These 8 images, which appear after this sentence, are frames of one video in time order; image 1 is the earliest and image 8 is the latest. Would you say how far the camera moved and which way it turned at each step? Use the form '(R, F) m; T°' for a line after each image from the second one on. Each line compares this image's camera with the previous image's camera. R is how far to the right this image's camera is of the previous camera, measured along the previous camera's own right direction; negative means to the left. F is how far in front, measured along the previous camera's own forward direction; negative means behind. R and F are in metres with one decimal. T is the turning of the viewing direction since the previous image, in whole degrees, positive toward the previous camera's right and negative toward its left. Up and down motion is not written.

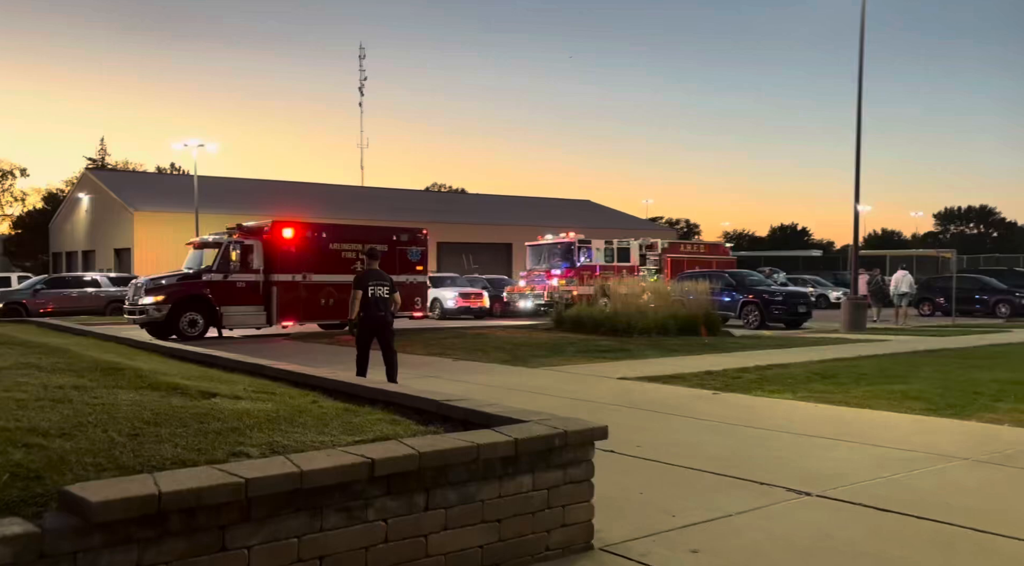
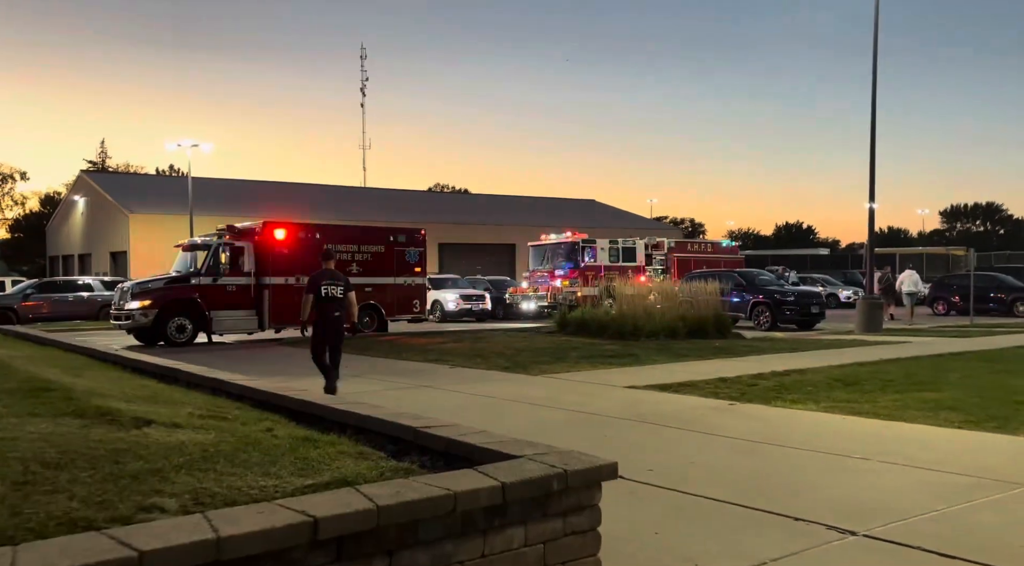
(+0.1, +0.8) m; 0°
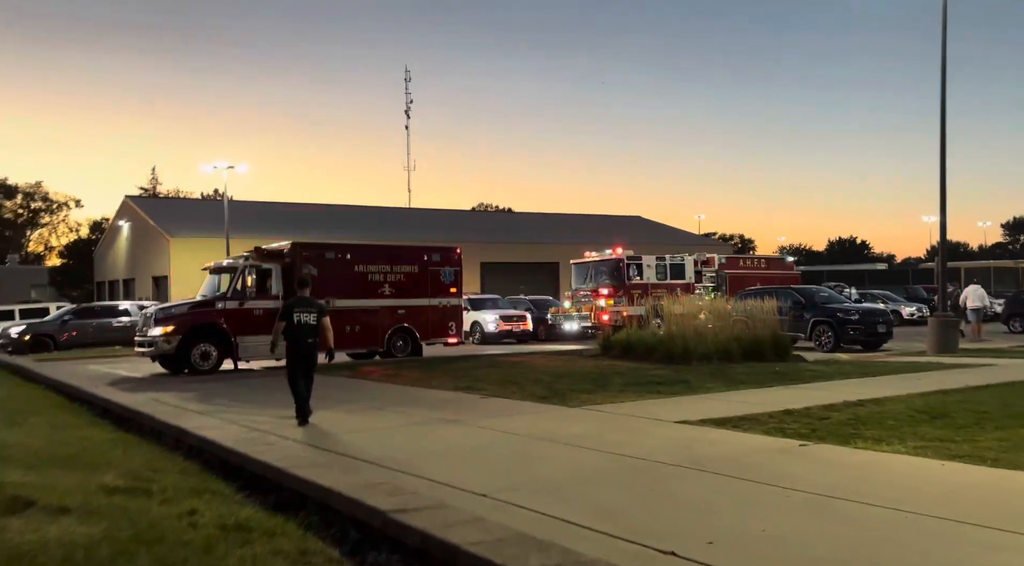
(+0.2, +1.3) m; -3°
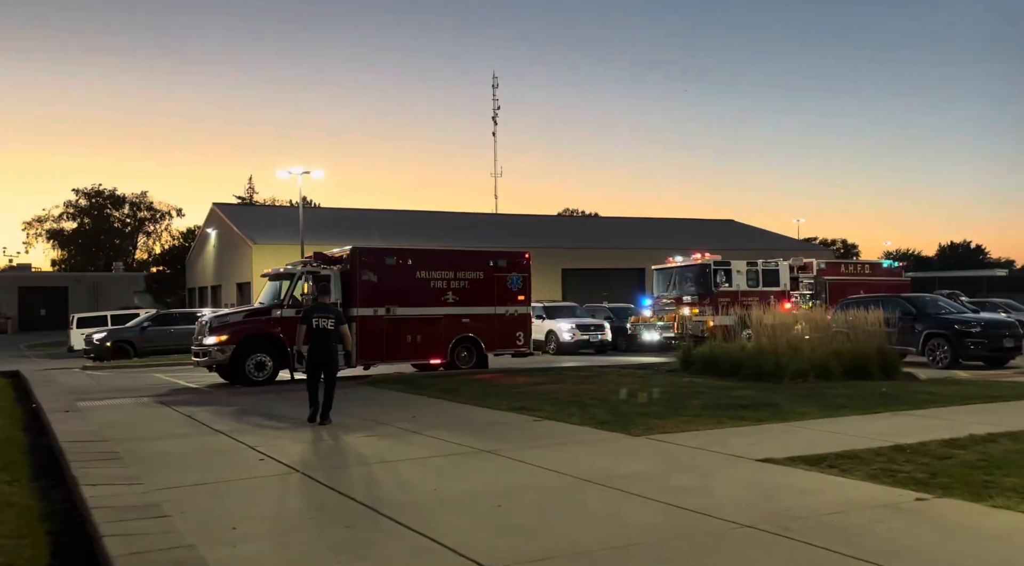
(+0.4, +1.6) m; -6°
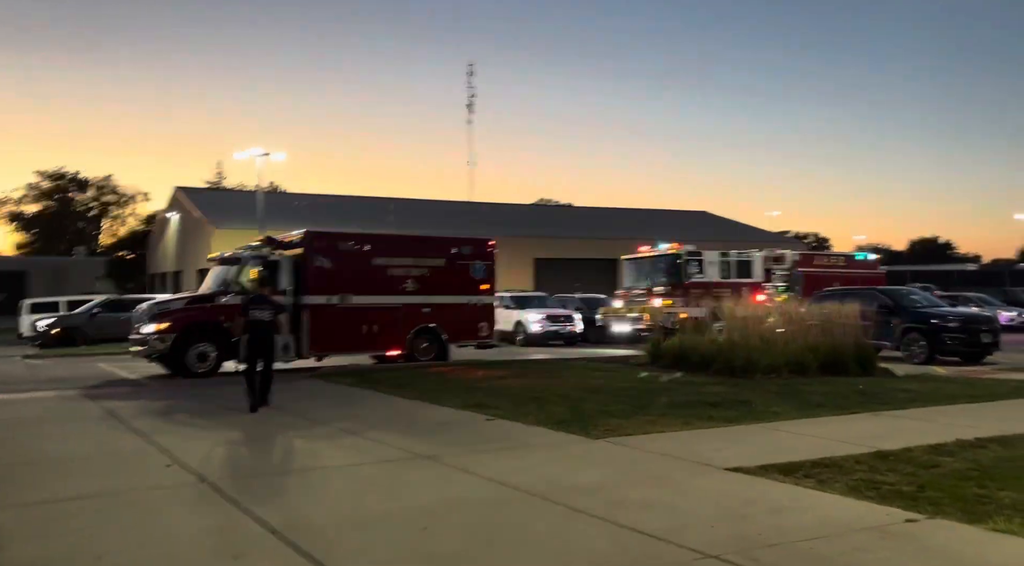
(+0.3, +1.0) m; +2°
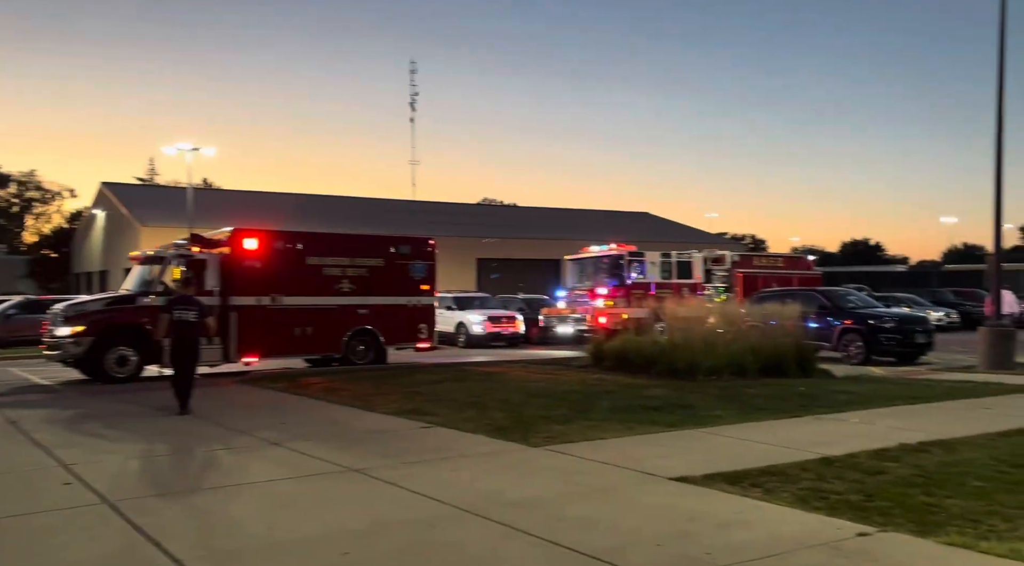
(+0.1, +0.4) m; +4°
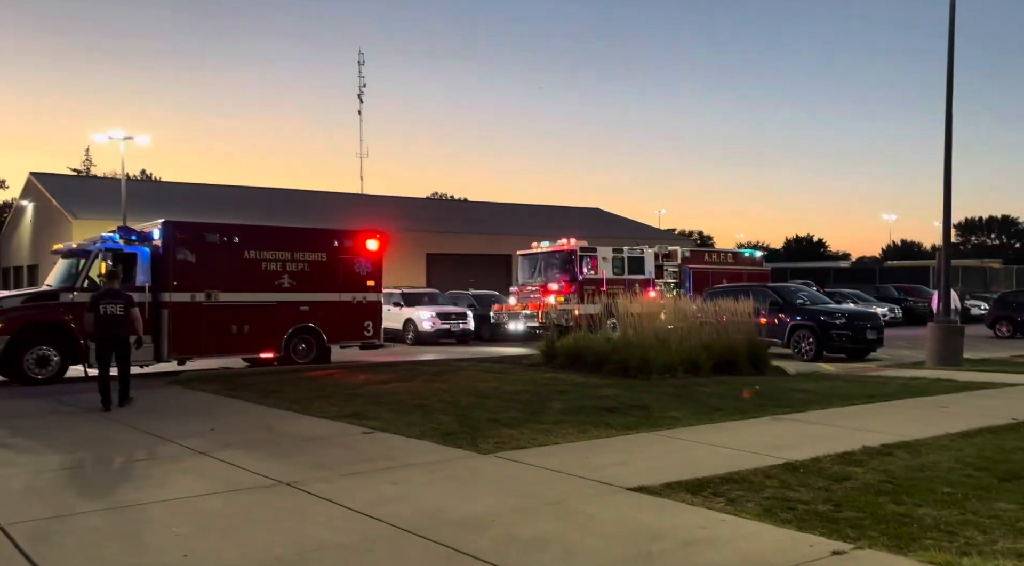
(0.0, +0.5) m; +3°
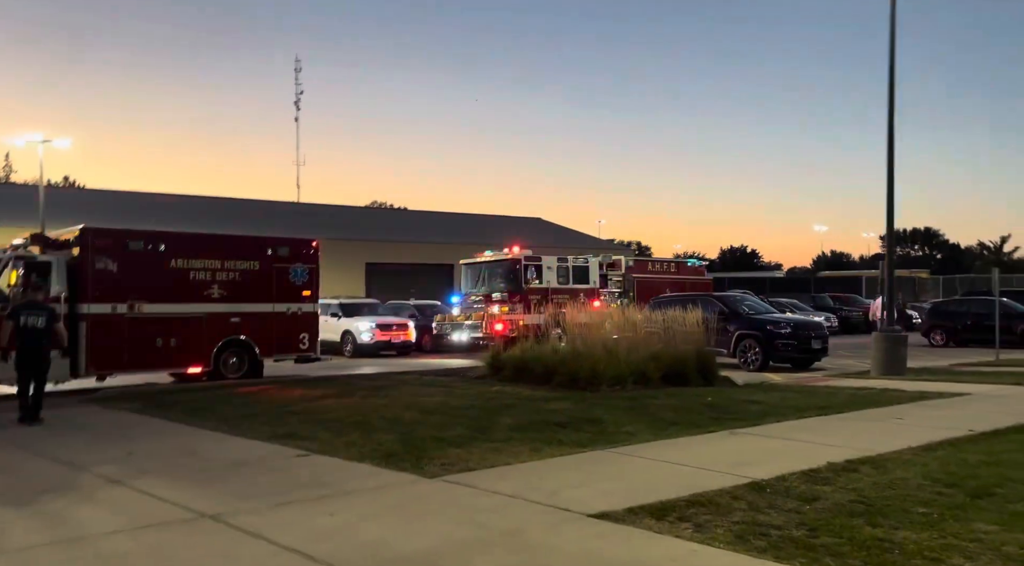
(-0.1, +0.6) m; +4°
